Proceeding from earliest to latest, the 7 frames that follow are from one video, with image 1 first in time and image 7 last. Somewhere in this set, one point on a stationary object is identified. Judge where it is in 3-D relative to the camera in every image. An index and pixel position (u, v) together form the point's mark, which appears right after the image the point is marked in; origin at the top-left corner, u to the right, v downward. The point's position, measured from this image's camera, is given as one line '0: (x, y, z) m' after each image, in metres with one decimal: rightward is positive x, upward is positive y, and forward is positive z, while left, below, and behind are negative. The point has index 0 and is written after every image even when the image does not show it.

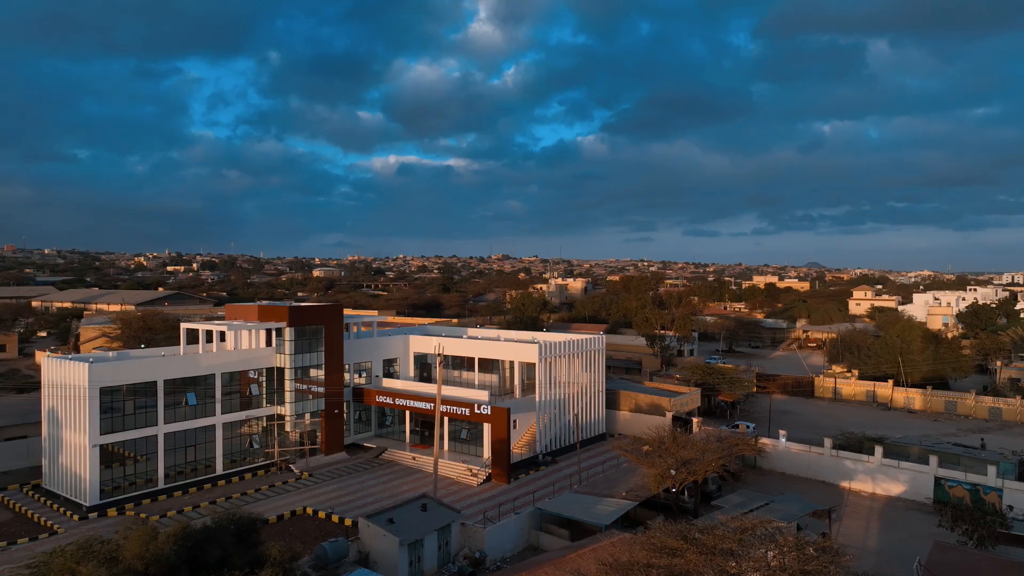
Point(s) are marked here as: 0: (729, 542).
0: (+4.5, -5.2, +12.6) m
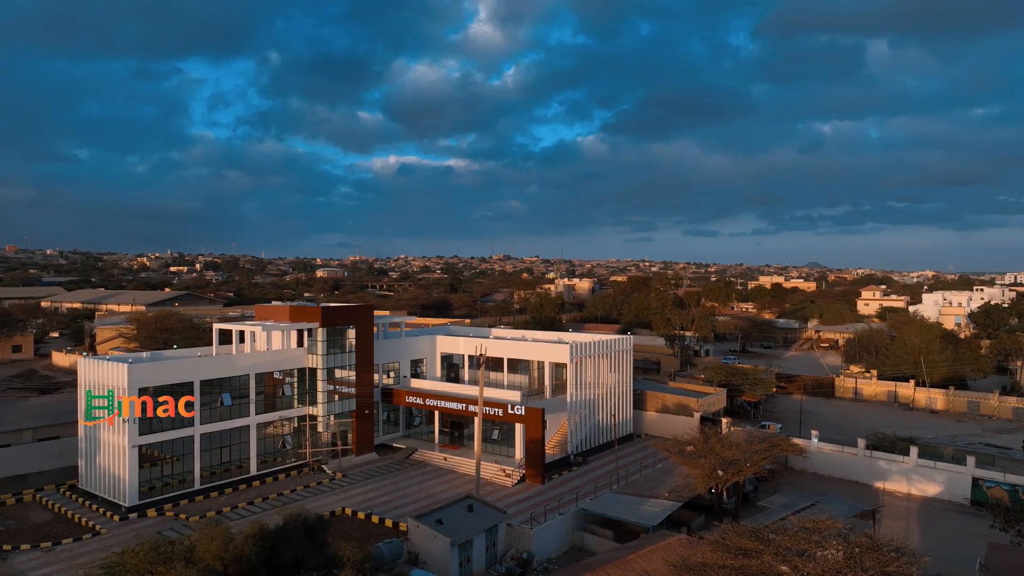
0: (+6.0, -5.2, +12.6) m
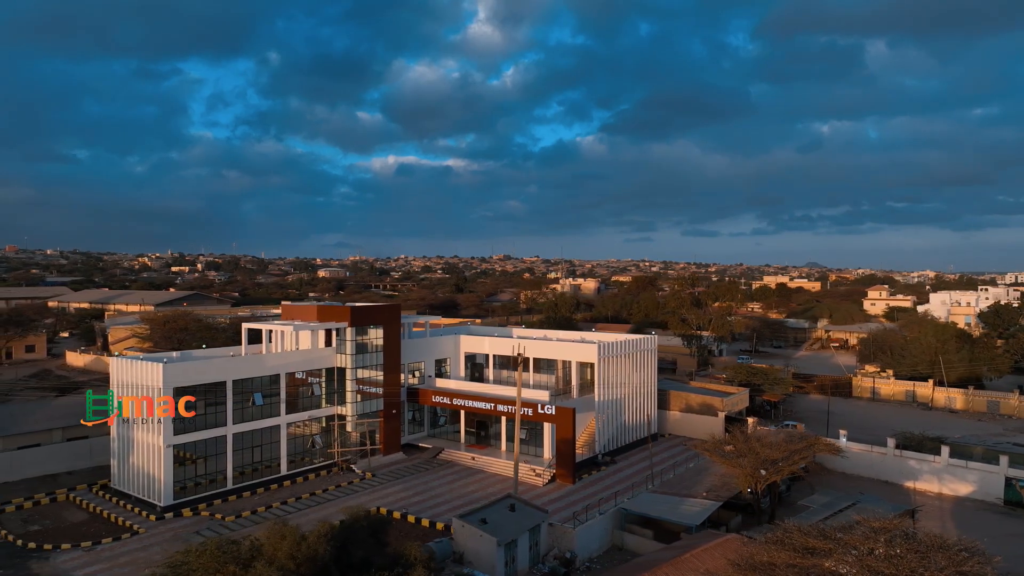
0: (+7.3, -5.2, +12.6) m
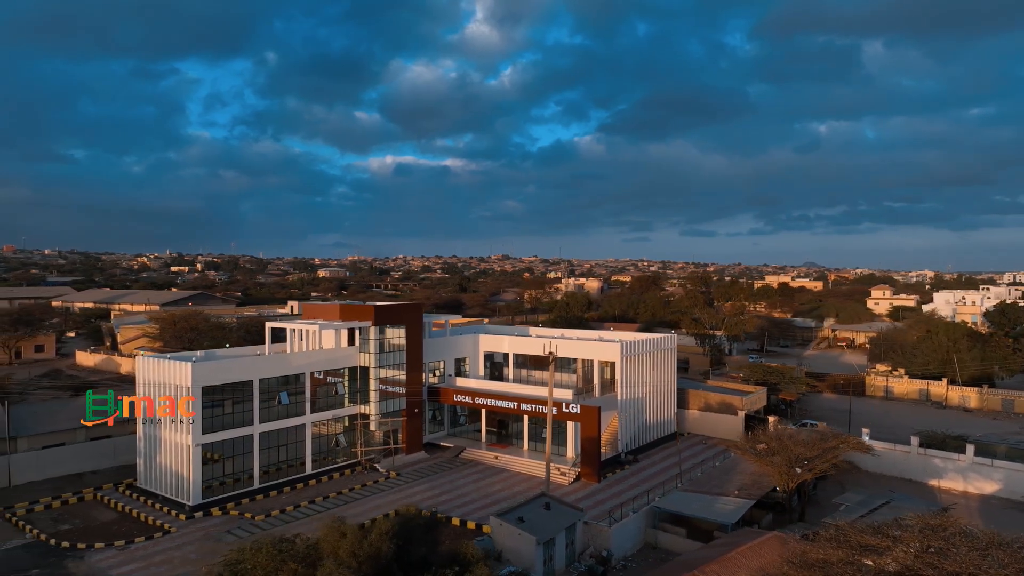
0: (+8.5, -5.1, +12.6) m
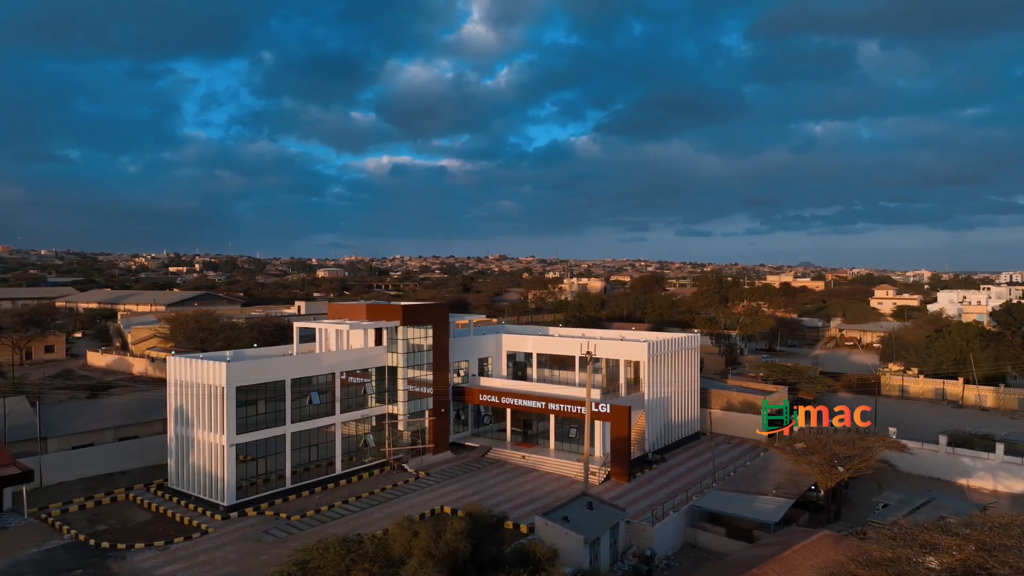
0: (+9.9, -5.1, +12.6) m
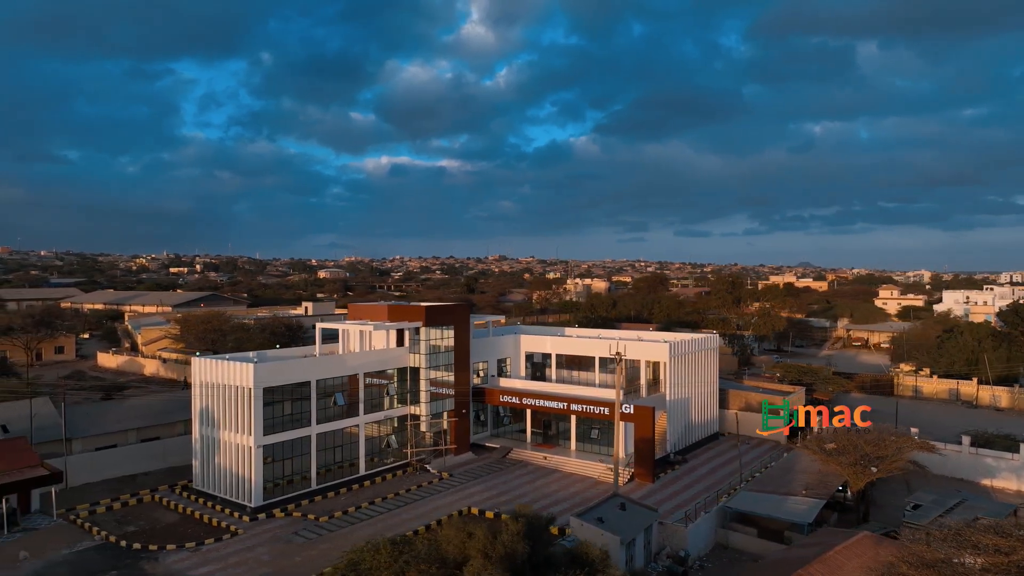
0: (+11.0, -5.1, +12.6) m
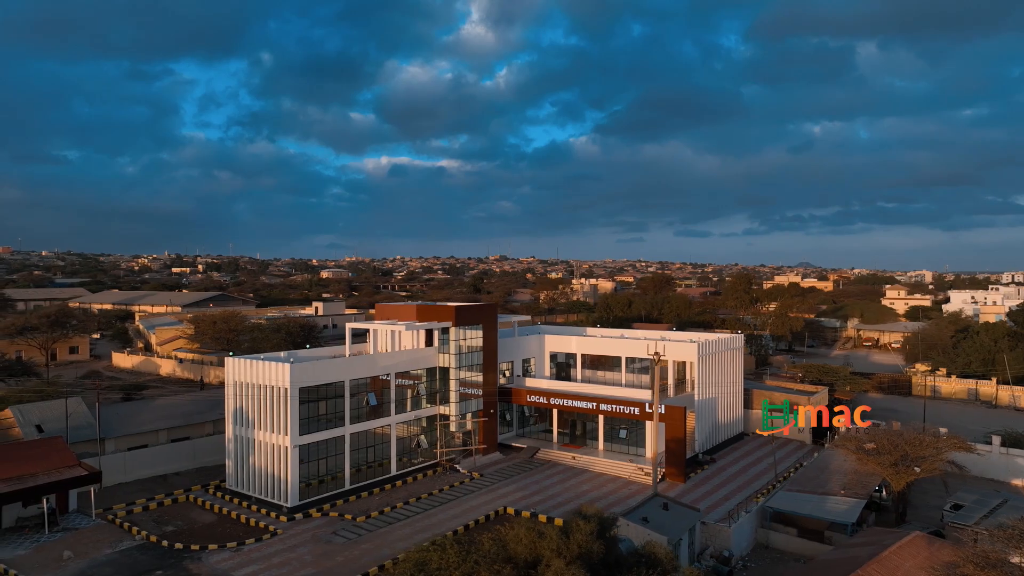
0: (+12.4, -5.1, +12.6) m
